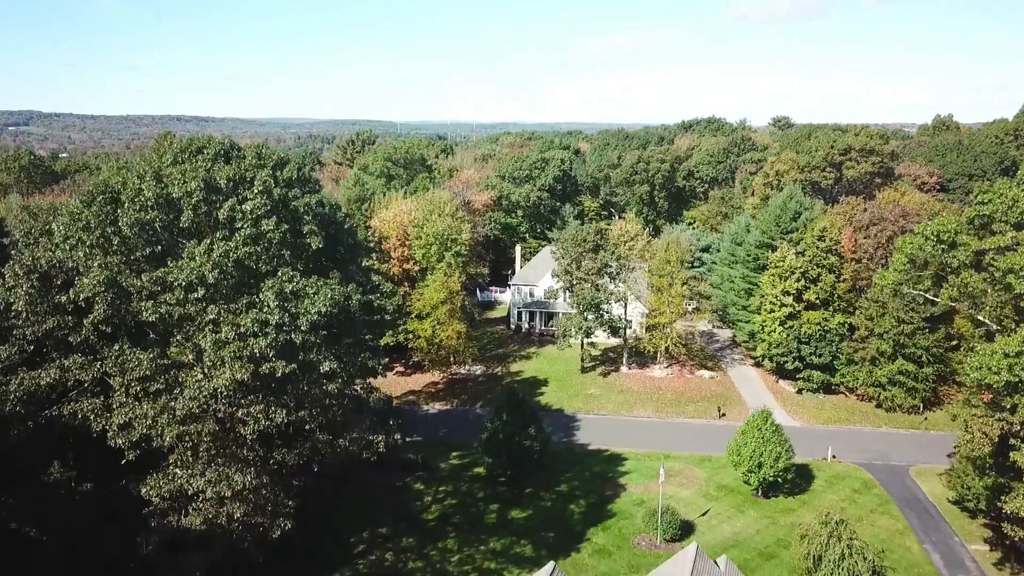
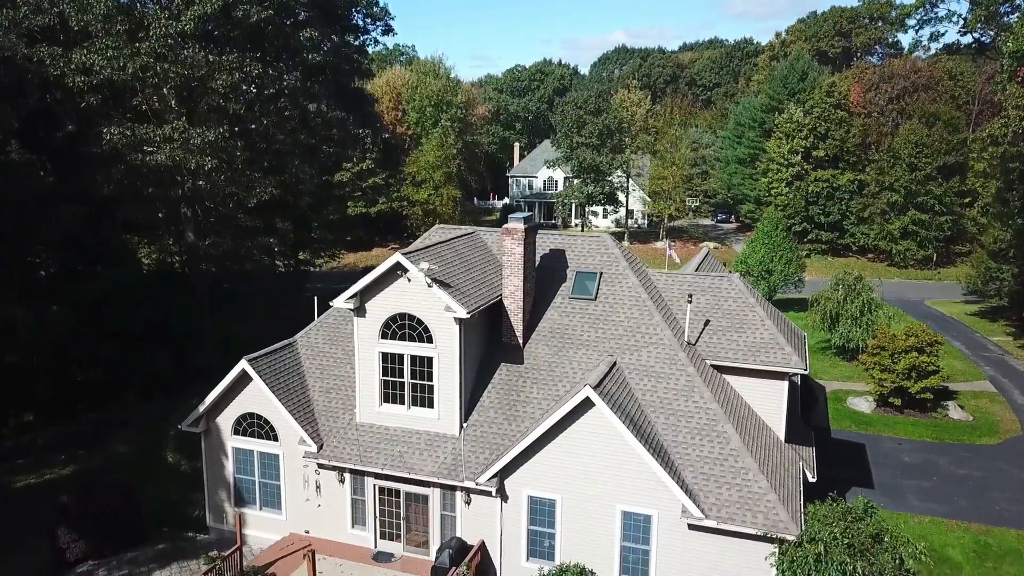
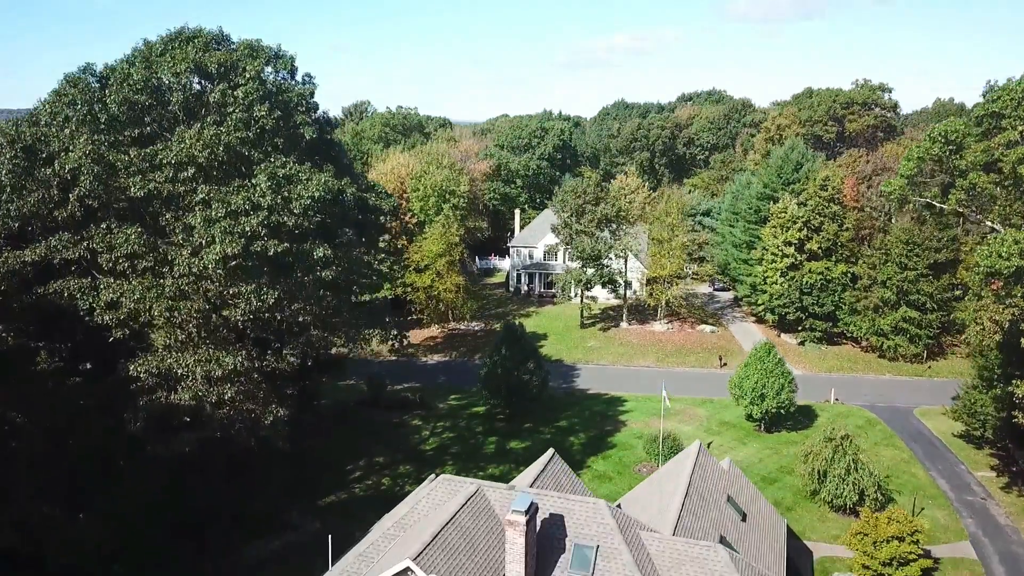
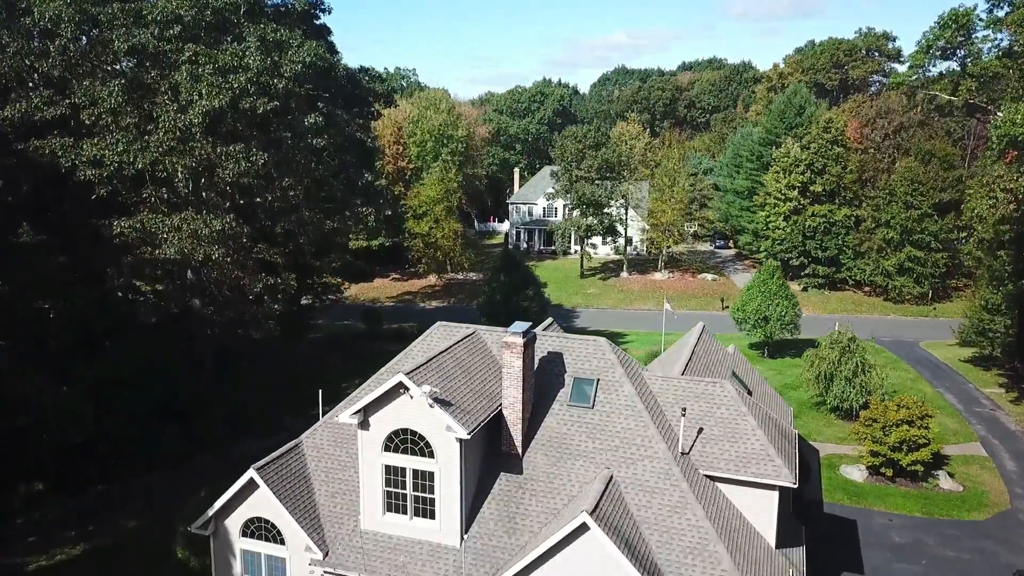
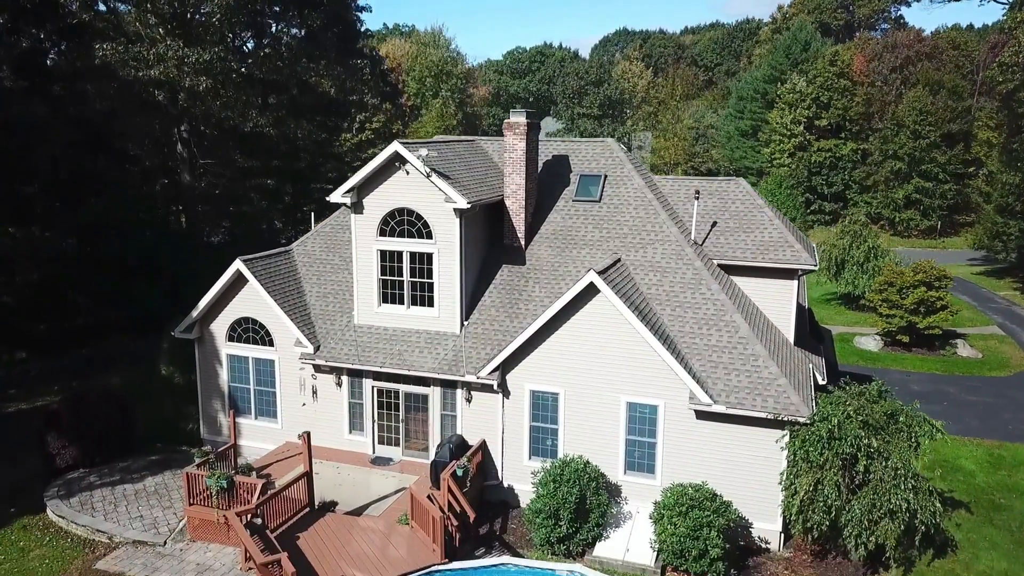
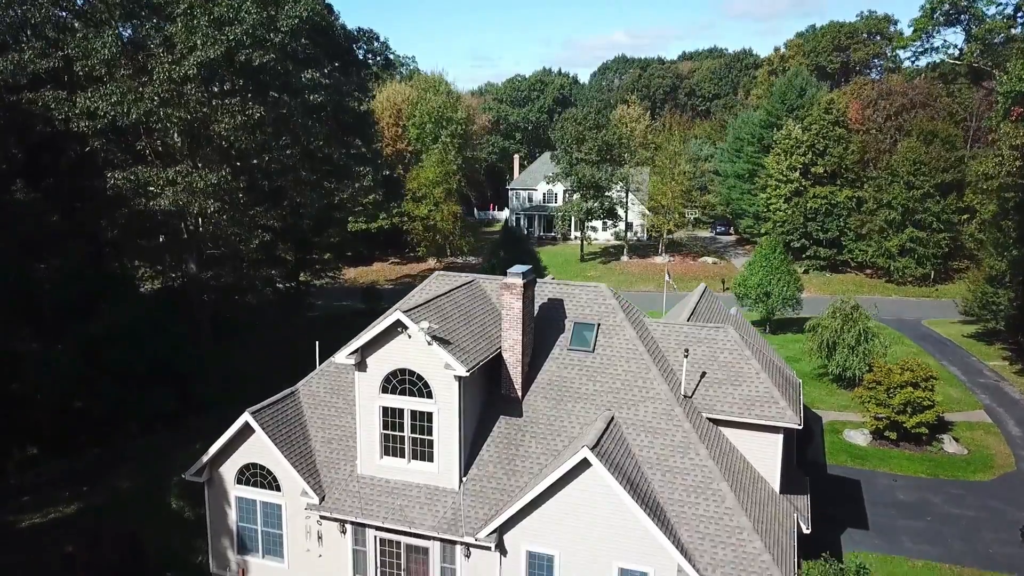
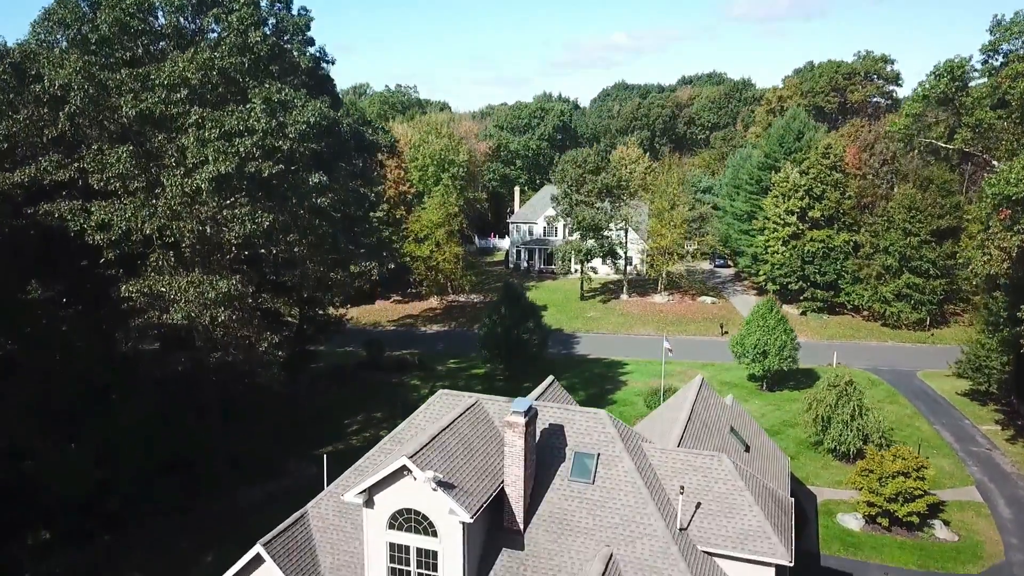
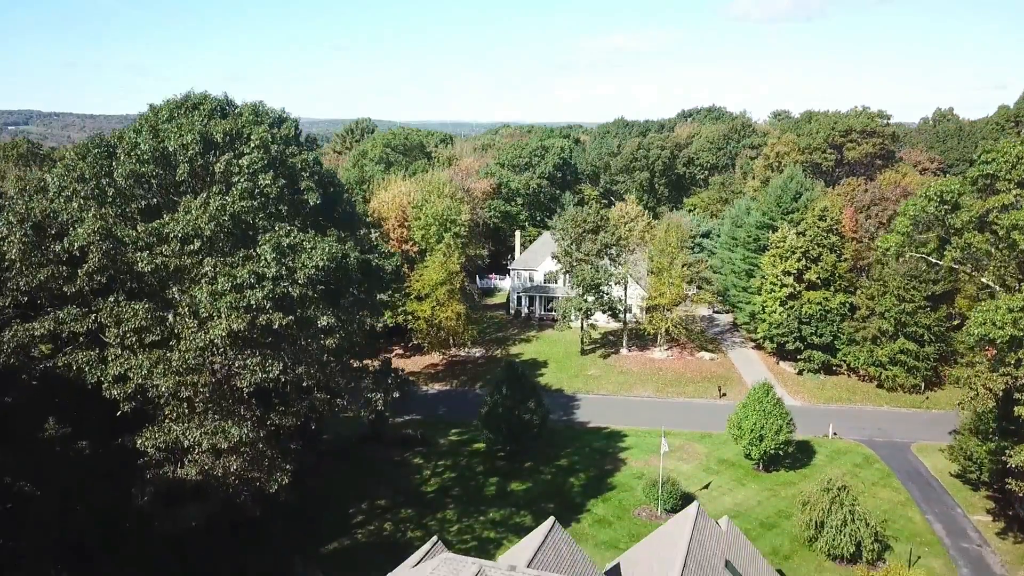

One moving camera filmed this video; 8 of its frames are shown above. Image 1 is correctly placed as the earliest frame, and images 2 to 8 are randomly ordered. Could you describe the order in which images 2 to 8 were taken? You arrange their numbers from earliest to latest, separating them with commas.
8, 3, 7, 4, 6, 2, 5
